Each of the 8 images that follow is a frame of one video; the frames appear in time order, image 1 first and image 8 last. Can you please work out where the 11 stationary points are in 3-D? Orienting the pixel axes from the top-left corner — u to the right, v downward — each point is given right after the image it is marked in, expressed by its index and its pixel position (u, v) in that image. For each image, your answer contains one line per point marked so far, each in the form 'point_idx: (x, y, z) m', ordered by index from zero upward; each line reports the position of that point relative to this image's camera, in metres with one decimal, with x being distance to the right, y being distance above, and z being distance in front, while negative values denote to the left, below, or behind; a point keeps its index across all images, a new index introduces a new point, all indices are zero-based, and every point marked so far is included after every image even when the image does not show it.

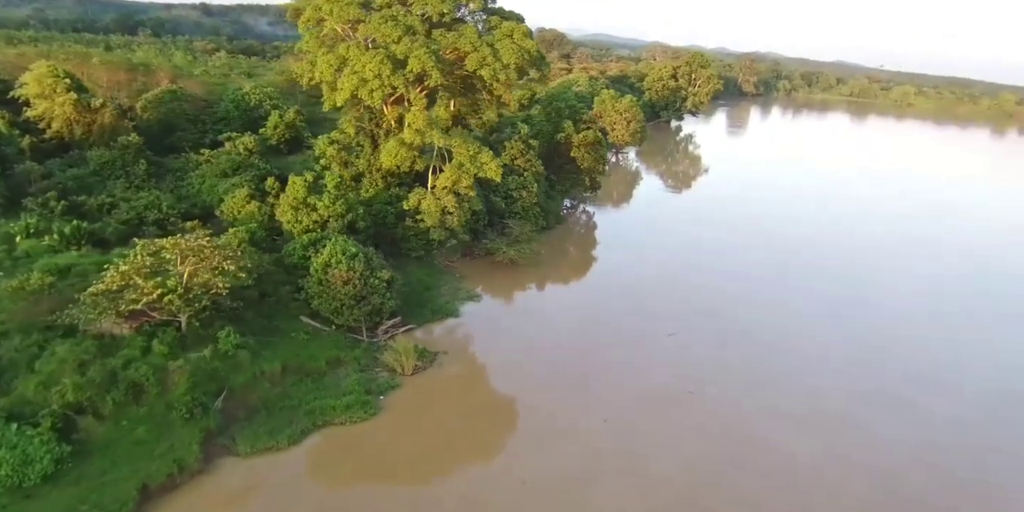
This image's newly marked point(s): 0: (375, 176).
0: (-3.9, +2.2, +18.6) m
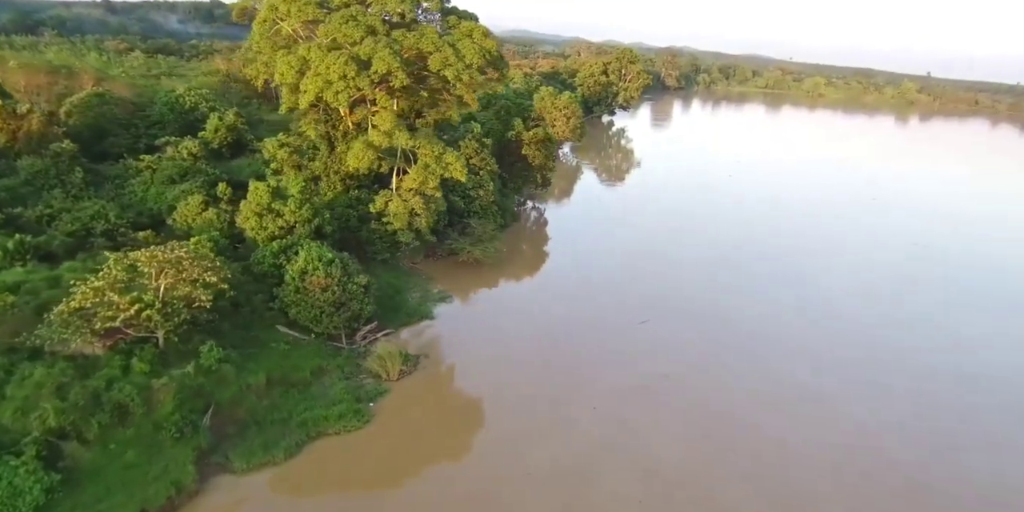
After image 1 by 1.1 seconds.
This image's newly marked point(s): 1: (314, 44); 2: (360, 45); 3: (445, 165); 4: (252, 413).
0: (-4.8, +2.0, +18.3) m
1: (-4.4, +4.8, +15.5) m
2: (-3.4, +4.8, +15.6) m
3: (-1.7, +2.3, +17.5) m
4: (-3.9, -2.3, +10.4) m
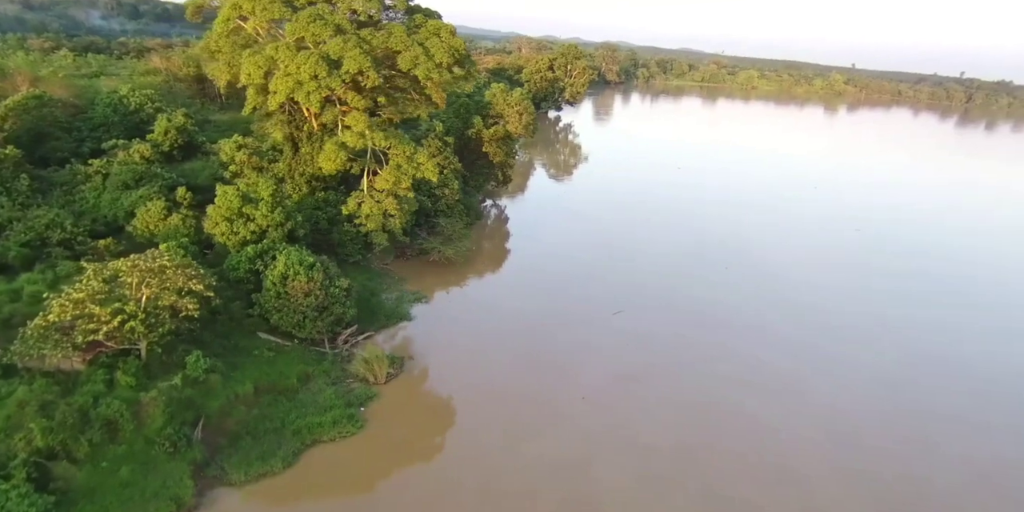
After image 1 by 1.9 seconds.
0: (-5.6, +2.0, +17.9) m
1: (-5.1, +4.7, +15.2) m
2: (-4.1, +4.7, +15.4) m
3: (-2.4, +2.3, +17.4) m
4: (-3.9, -2.4, +10.1) m
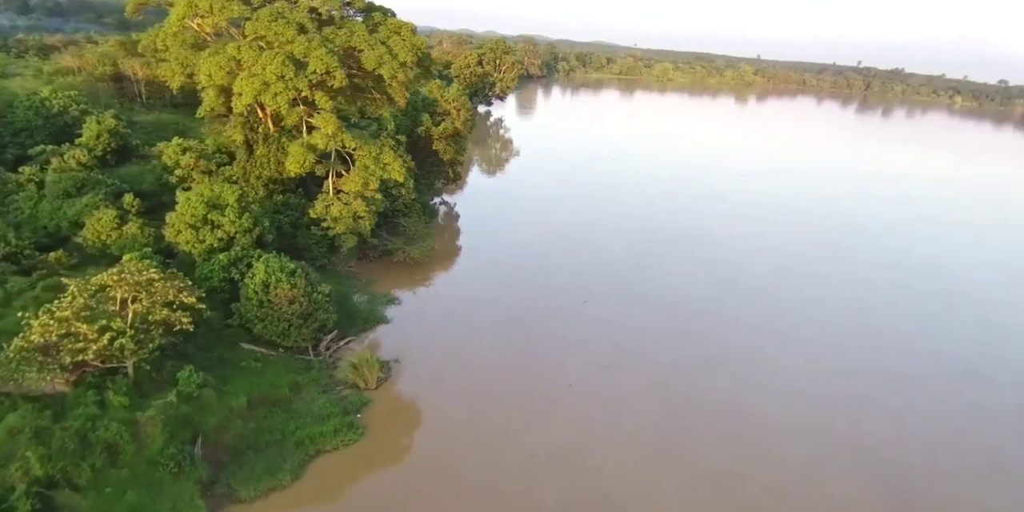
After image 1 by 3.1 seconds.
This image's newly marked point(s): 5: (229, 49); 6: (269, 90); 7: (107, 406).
0: (-6.4, +1.8, +17.4) m
1: (-5.7, +4.5, +14.7) m
2: (-4.7, +4.6, +15.0) m
3: (-3.2, +2.2, +17.2) m
4: (-3.8, -2.6, +9.8) m
5: (-6.0, +4.4, +14.7) m
6: (-5.1, +3.5, +14.5) m
7: (-5.2, -1.9, +8.9) m
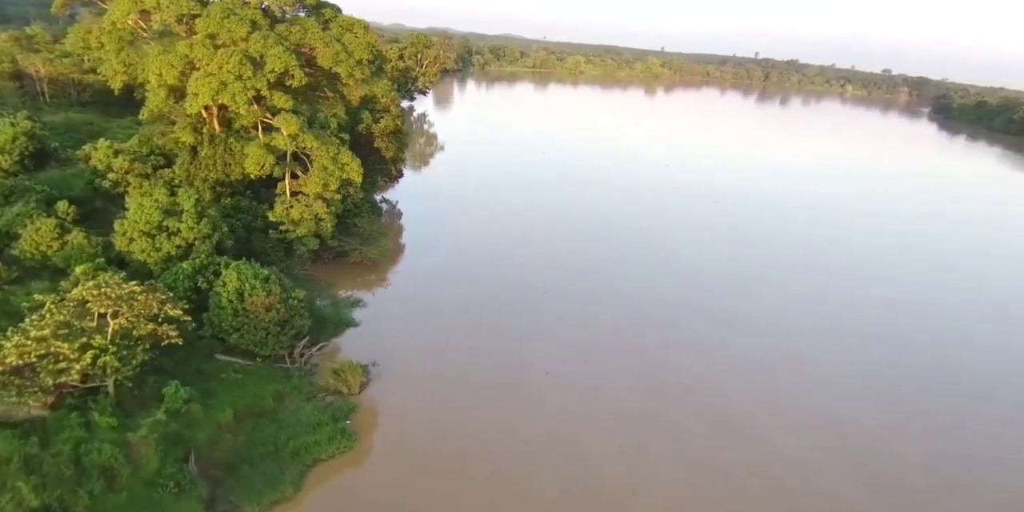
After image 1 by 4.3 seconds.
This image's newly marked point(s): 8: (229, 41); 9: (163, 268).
0: (-7.3, +1.7, +16.7) m
1: (-6.4, +4.4, +14.1) m
2: (-5.5, +4.5, +14.4) m
3: (-4.1, +2.2, +16.8) m
4: (-3.8, -2.7, +9.5) m
5: (-6.7, +4.2, +14.0) m
6: (-5.8, +3.4, +14.0) m
7: (-5.1, -2.1, +8.4) m
8: (-5.9, +4.5, +14.6) m
9: (-6.8, -0.2, +13.5) m
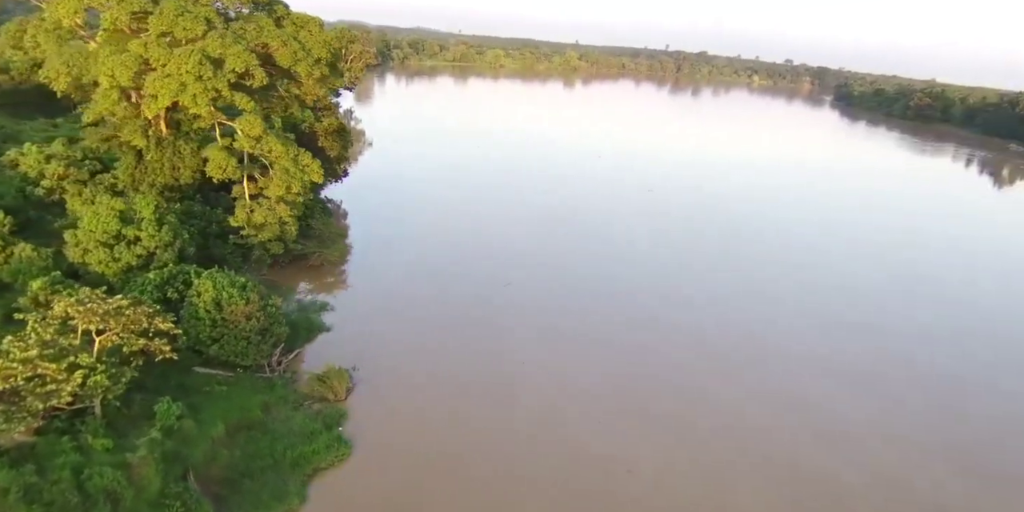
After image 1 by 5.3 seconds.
0: (-8.1, +1.5, +16.0) m
1: (-7.0, +4.2, +13.5) m
2: (-6.1, +4.3, +13.9) m
3: (-4.9, +2.1, +16.4) m
4: (-3.7, -2.8, +9.2) m
5: (-7.3, +4.0, +13.4) m
6: (-6.3, +3.2, +13.4) m
7: (-4.9, -2.3, +8.0) m
8: (-6.6, +4.4, +14.0) m
9: (-7.2, -0.4, +12.9) m
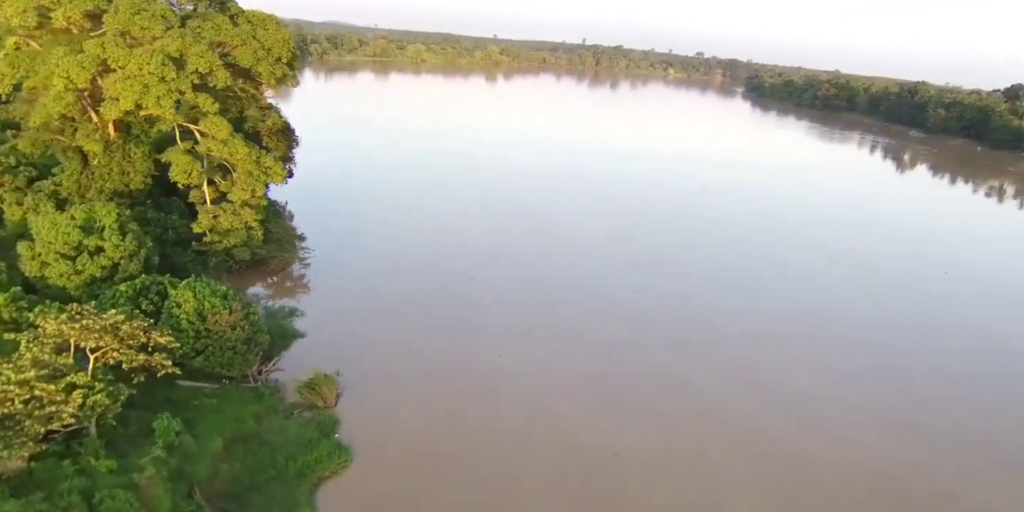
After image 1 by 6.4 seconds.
0: (-8.7, +1.2, +15.3) m
1: (-7.5, +4.0, +12.8) m
2: (-6.7, +4.1, +13.4) m
3: (-5.7, +2.0, +16.0) m
4: (-3.6, -2.9, +9.0) m
5: (-7.8, +3.8, +12.7) m
6: (-6.8, +3.0, +12.9) m
7: (-4.7, -2.4, +7.7) m
8: (-7.1, +4.2, +13.4) m
9: (-7.5, -0.6, +12.3) m
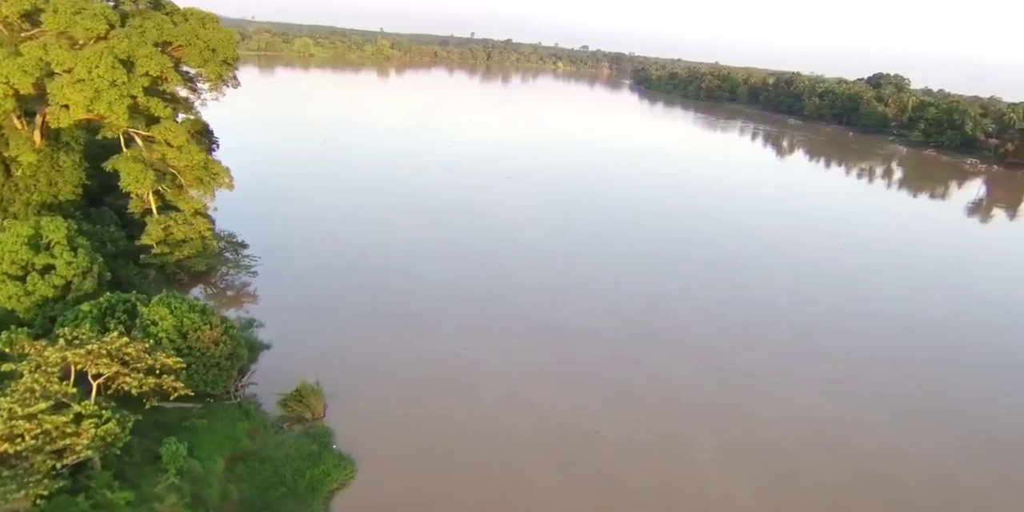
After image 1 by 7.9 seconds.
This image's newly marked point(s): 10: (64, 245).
0: (-9.4, +0.9, +14.2) m
1: (-8.0, +3.7, +11.9) m
2: (-7.3, +3.9, +12.6) m
3: (-6.5, +1.8, +15.4) m
4: (-3.3, -3.1, +8.8) m
5: (-8.3, +3.5, +11.8) m
6: (-7.3, +2.7, +12.1) m
7: (-4.2, -2.7, +7.3) m
8: (-7.7, +3.9, +12.5) m
9: (-7.7, -0.9, +11.4) m
10: (-8.0, +0.2, +12.3) m
